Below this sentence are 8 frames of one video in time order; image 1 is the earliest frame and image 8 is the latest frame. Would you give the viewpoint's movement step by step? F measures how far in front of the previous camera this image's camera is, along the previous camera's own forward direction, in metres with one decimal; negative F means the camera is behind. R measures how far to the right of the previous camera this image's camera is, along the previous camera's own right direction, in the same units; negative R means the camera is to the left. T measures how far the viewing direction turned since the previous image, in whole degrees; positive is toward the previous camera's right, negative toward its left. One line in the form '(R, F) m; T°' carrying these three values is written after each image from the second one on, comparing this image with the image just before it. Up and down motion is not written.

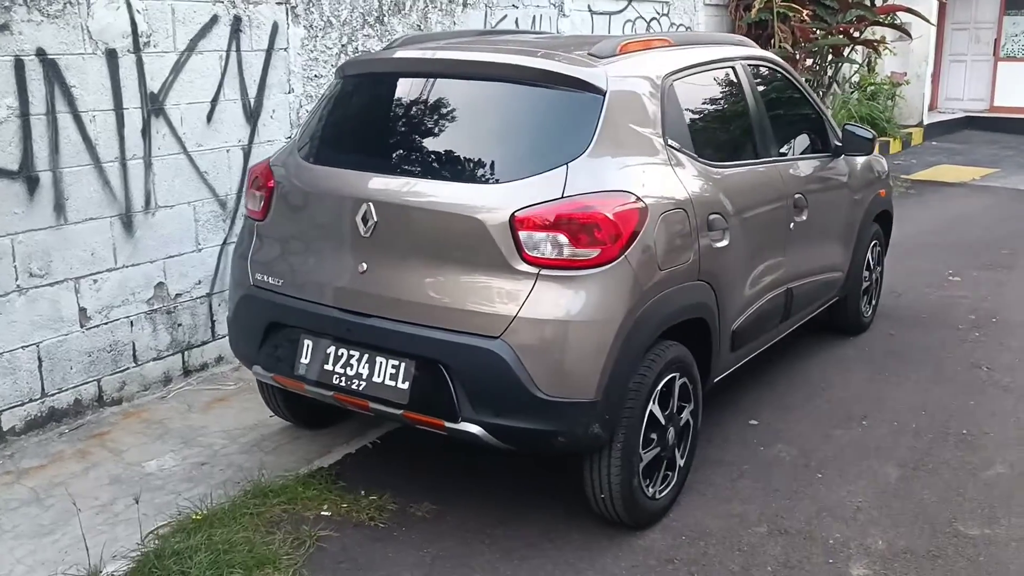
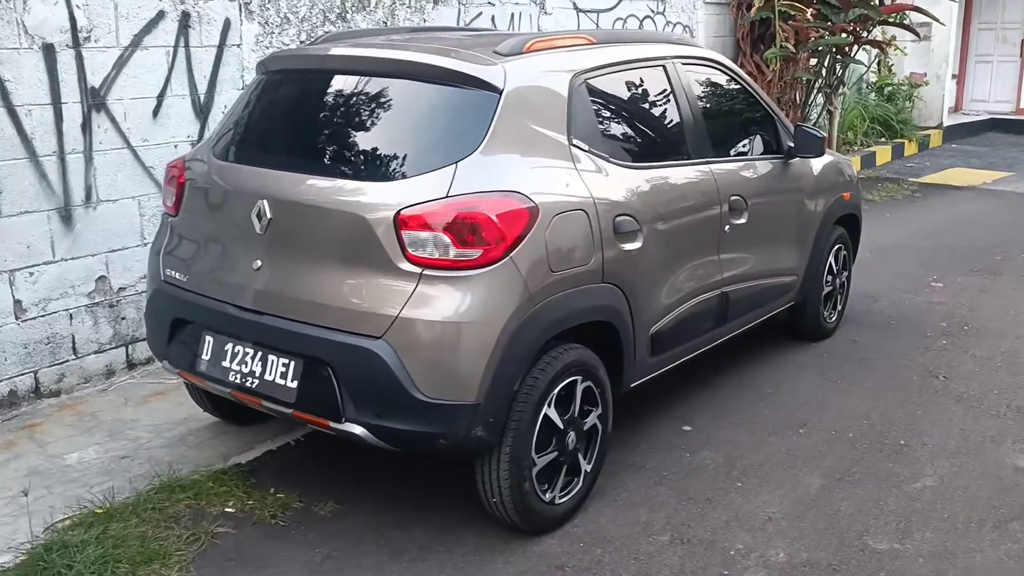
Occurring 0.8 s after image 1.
(+0.5, 0.0) m; -2°
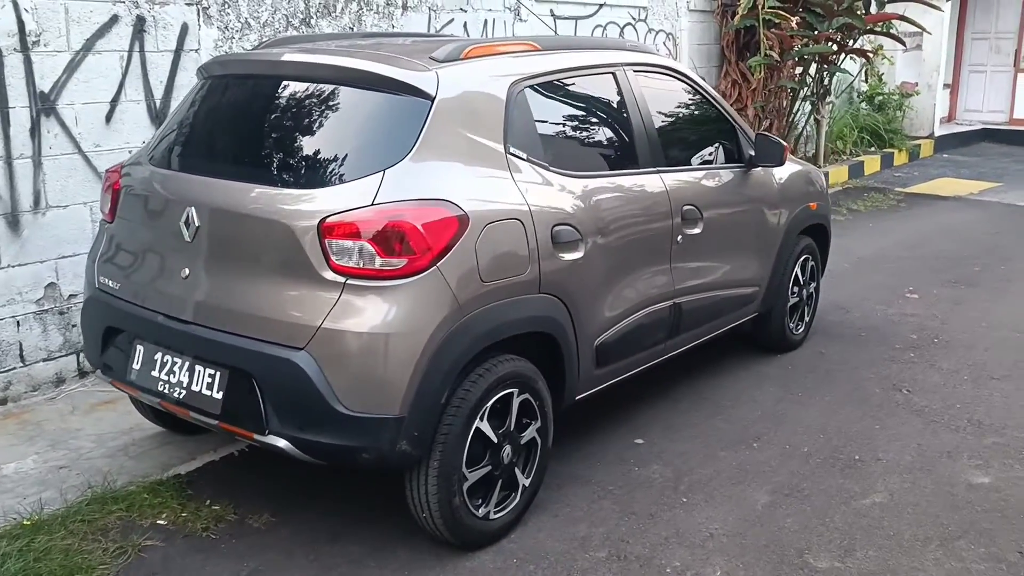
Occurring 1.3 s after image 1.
(+0.2, +0.1) m; 0°
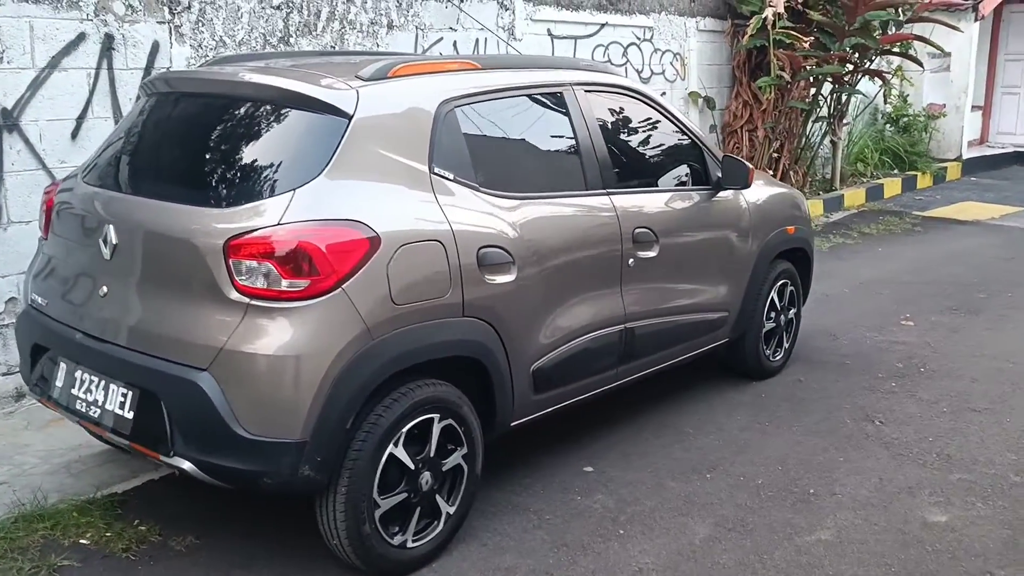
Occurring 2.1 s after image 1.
(+0.4, +0.1) m; -3°
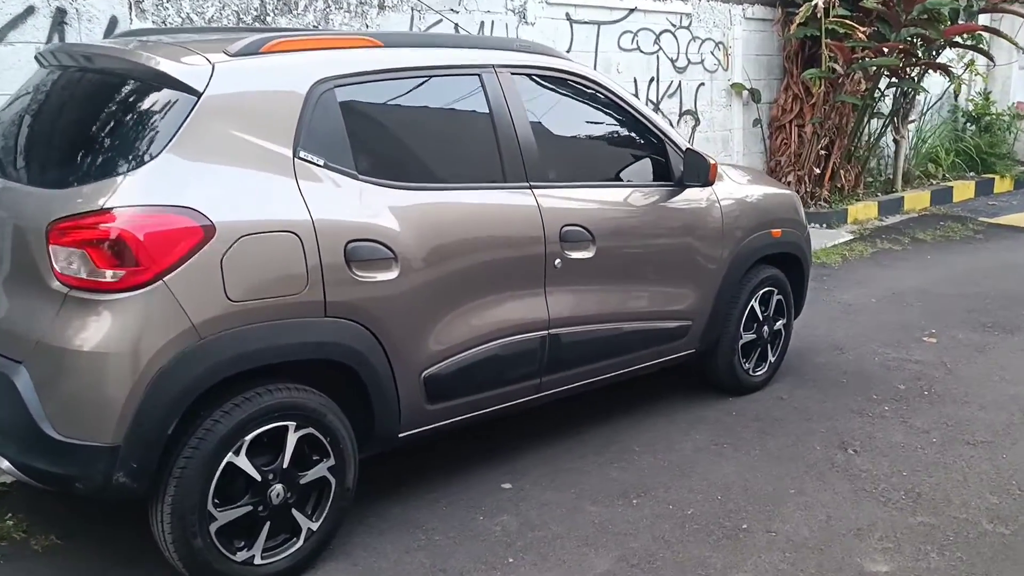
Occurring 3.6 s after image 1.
(+0.7, +0.4) m; -6°
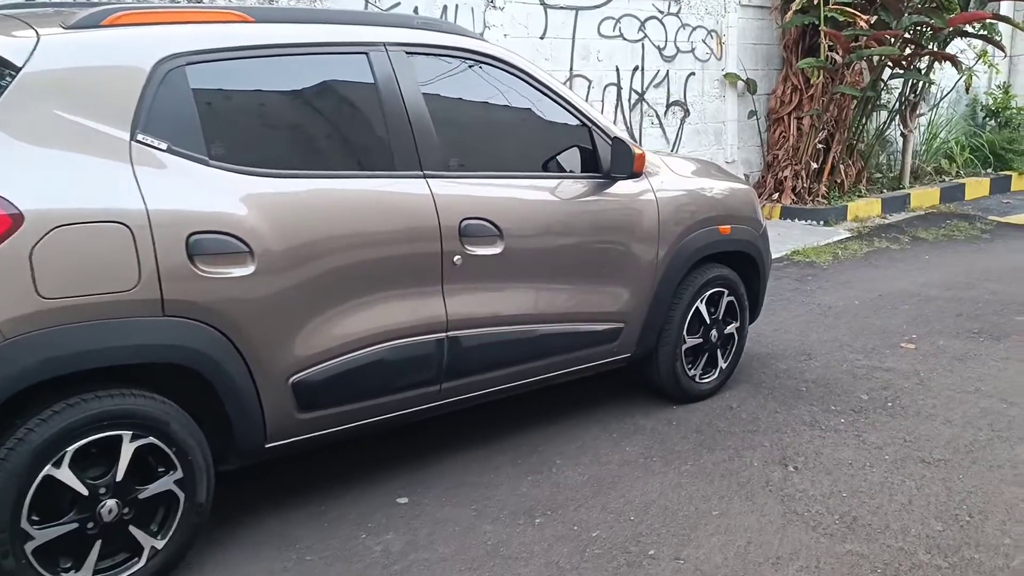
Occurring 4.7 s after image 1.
(+0.5, +0.3) m; -2°
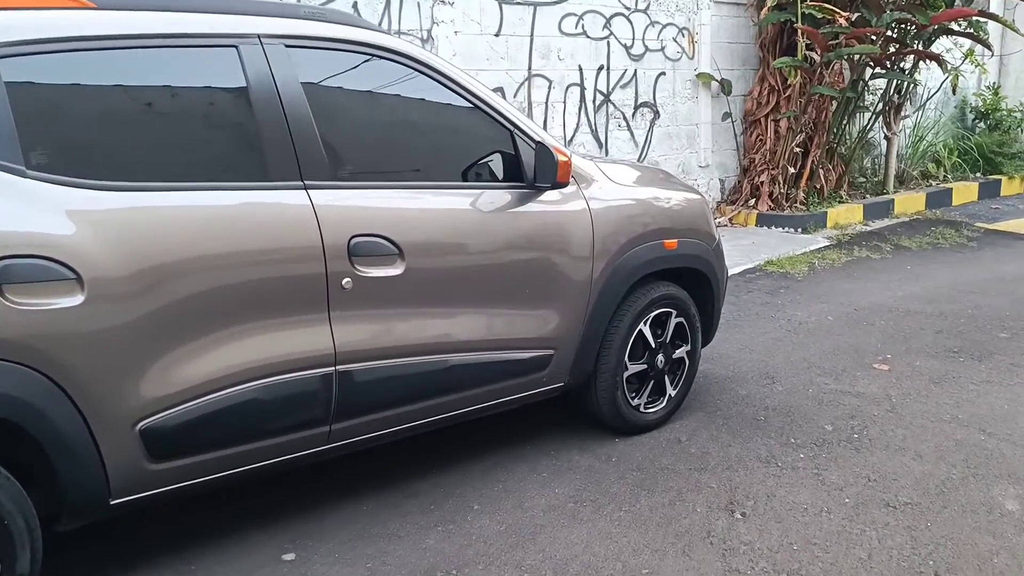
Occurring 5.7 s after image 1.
(+0.3, +0.4) m; 0°
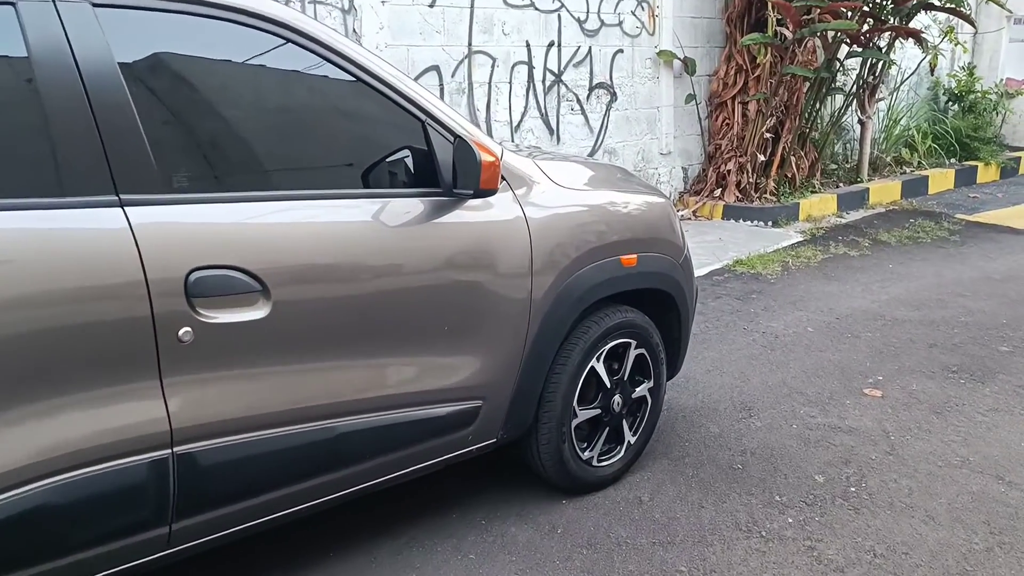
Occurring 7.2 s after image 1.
(+0.1, +0.8) m; +2°
